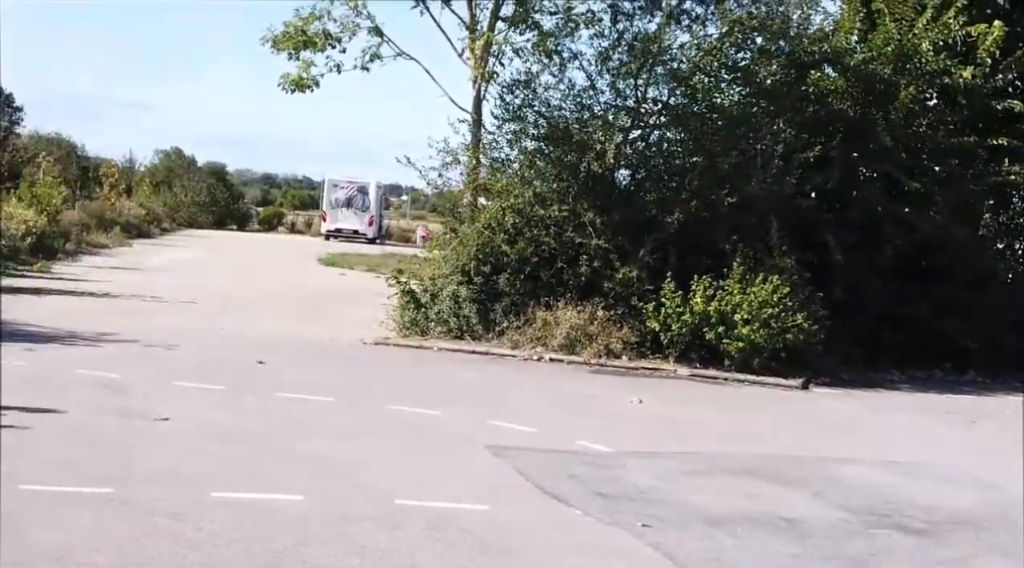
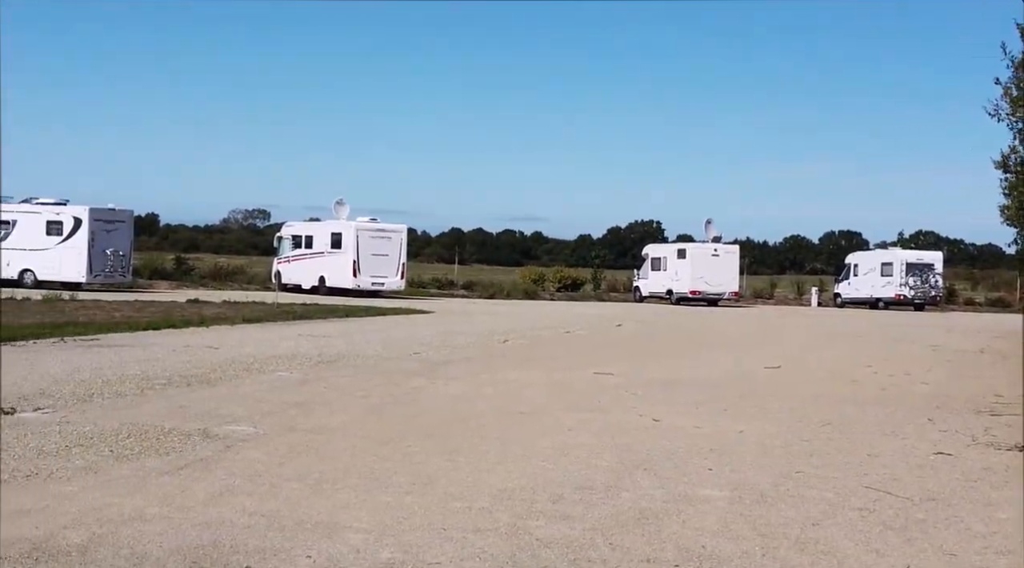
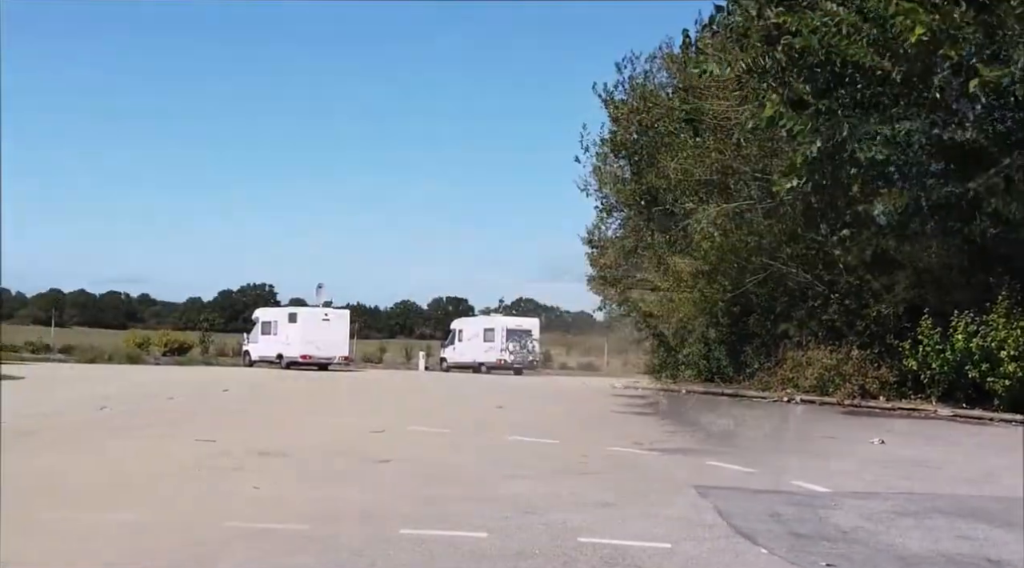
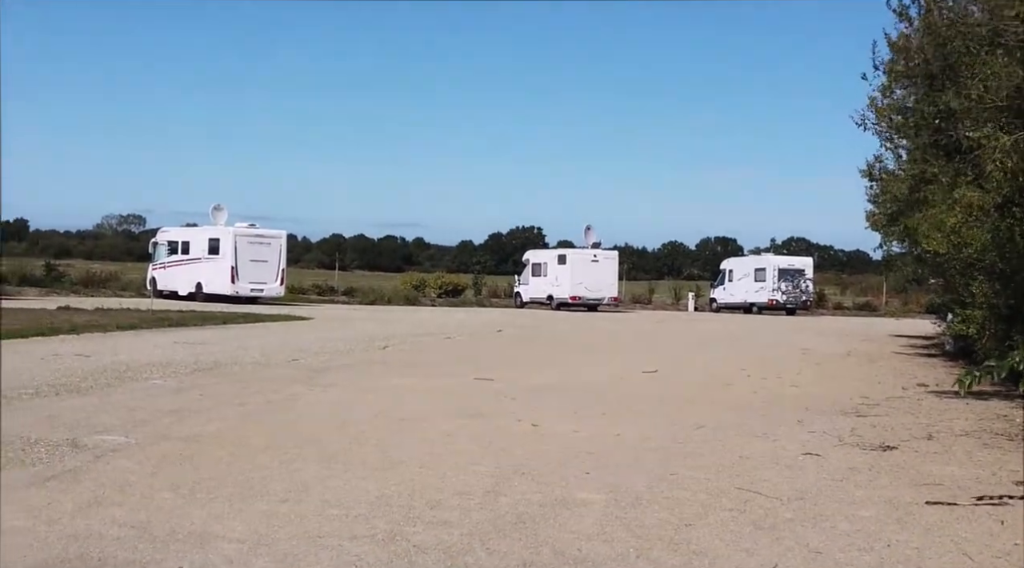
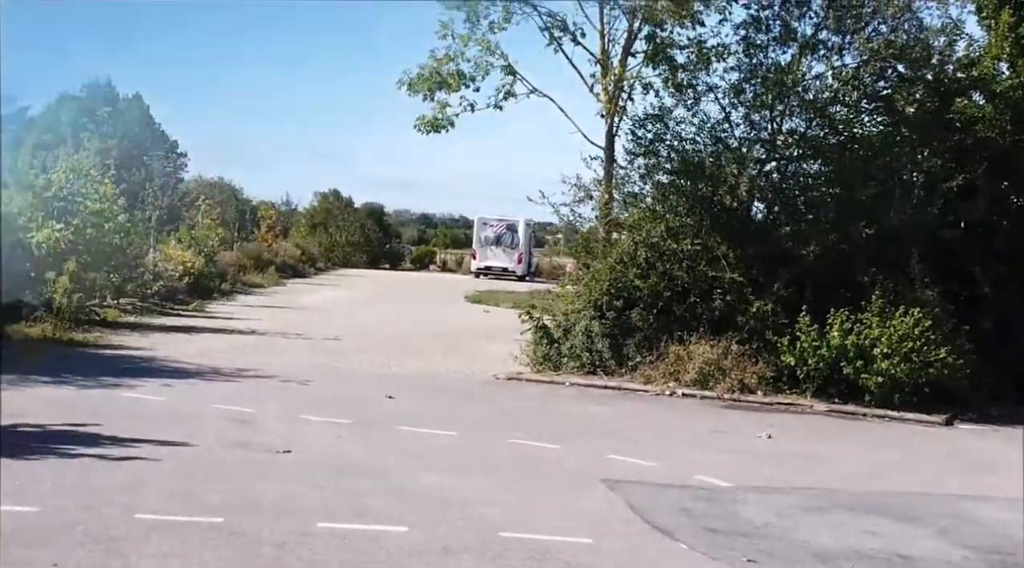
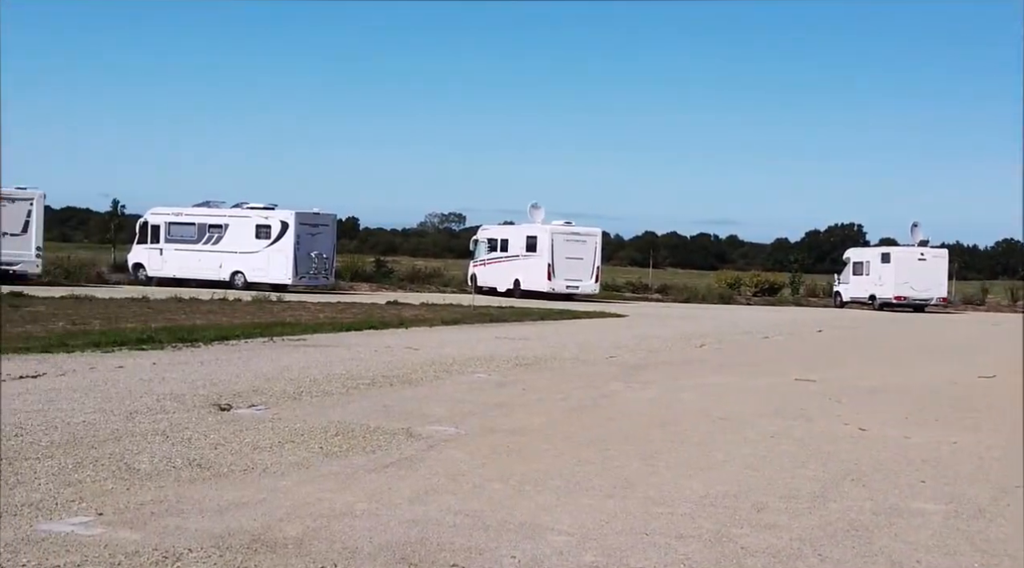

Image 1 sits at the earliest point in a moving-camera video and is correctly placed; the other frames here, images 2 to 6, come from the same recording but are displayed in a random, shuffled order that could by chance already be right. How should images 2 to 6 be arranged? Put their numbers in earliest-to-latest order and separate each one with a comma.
5, 3, 4, 2, 6
